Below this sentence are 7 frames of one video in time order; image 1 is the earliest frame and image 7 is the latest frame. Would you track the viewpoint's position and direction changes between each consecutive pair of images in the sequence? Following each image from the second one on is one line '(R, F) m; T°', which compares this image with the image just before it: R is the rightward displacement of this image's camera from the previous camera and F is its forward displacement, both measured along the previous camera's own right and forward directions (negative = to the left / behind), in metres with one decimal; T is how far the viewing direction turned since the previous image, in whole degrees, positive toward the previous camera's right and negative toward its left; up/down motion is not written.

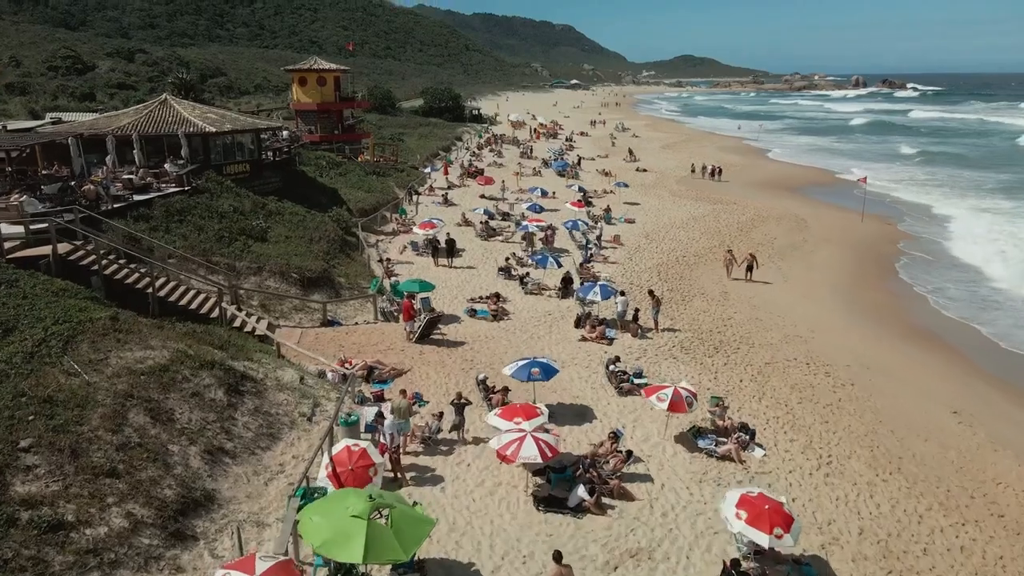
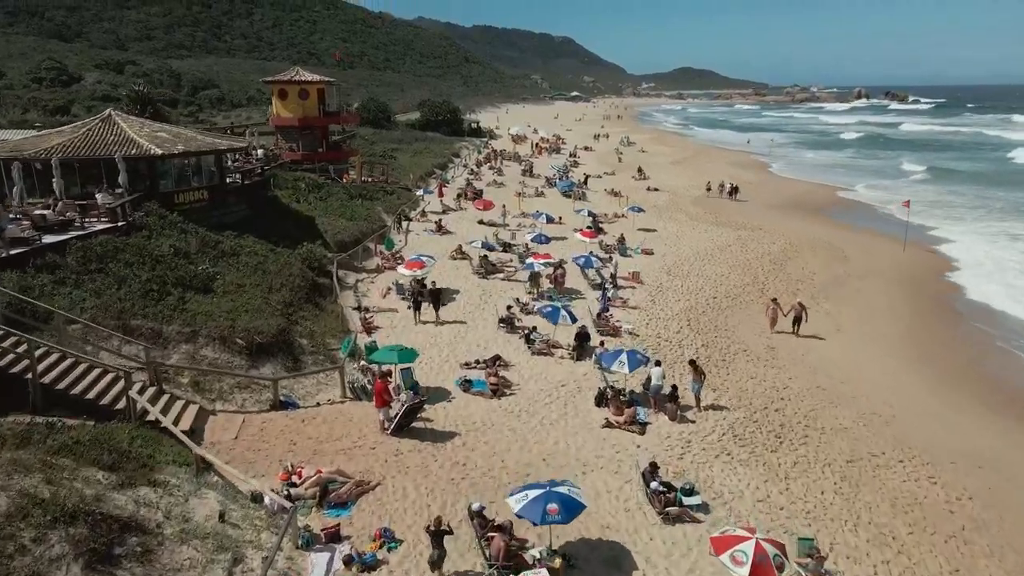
(-0.1, +3.7) m; 0°
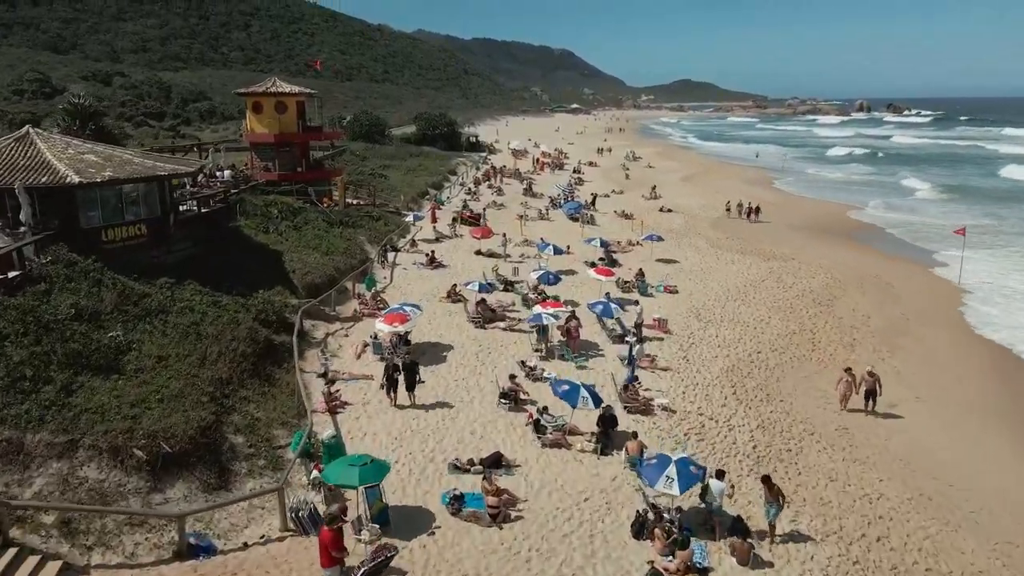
(-0.1, +3.8) m; 0°
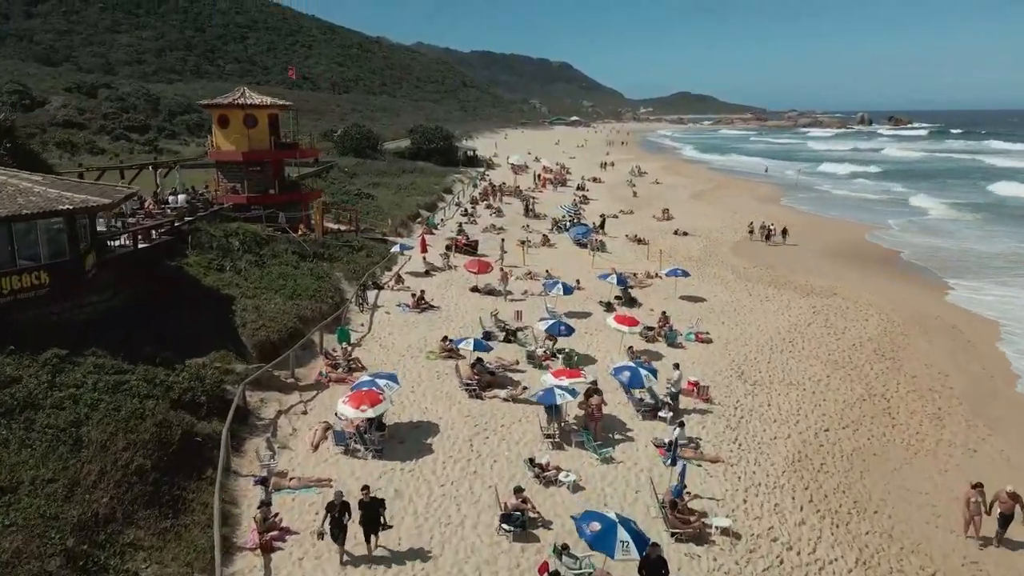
(-0.1, +3.9) m; 0°
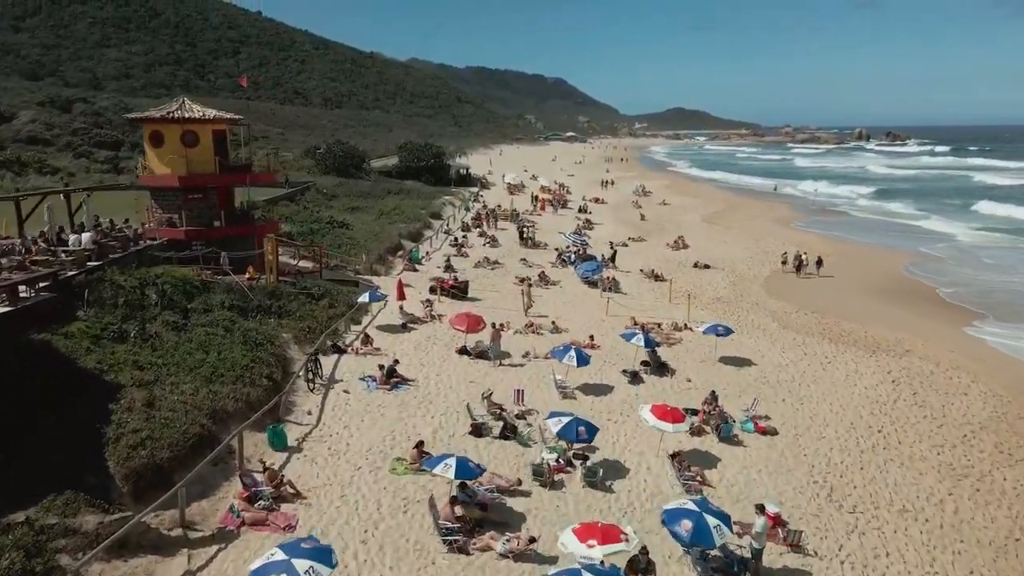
(-0.1, +5.0) m; 0°
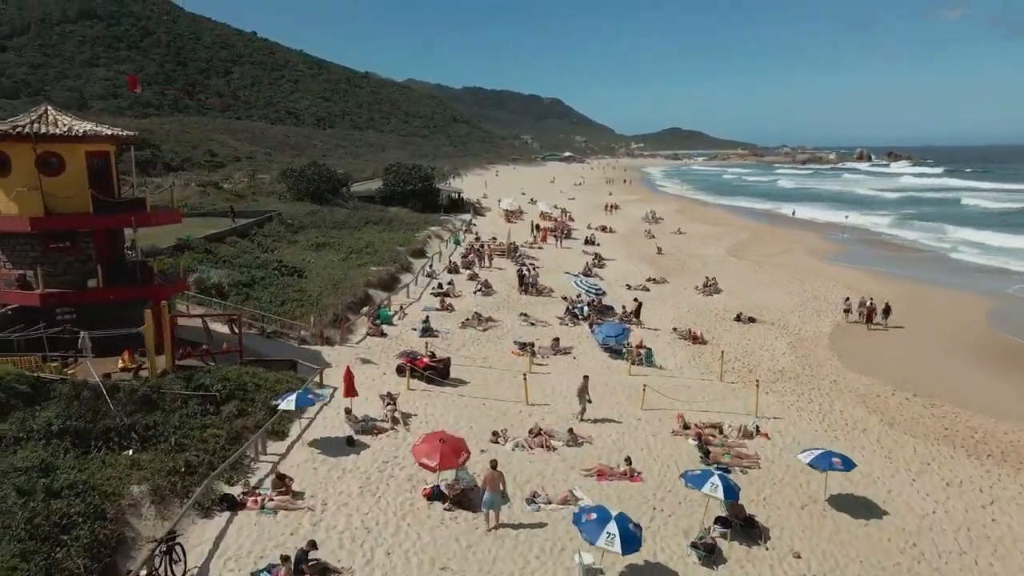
(0.0, +6.8) m; 0°
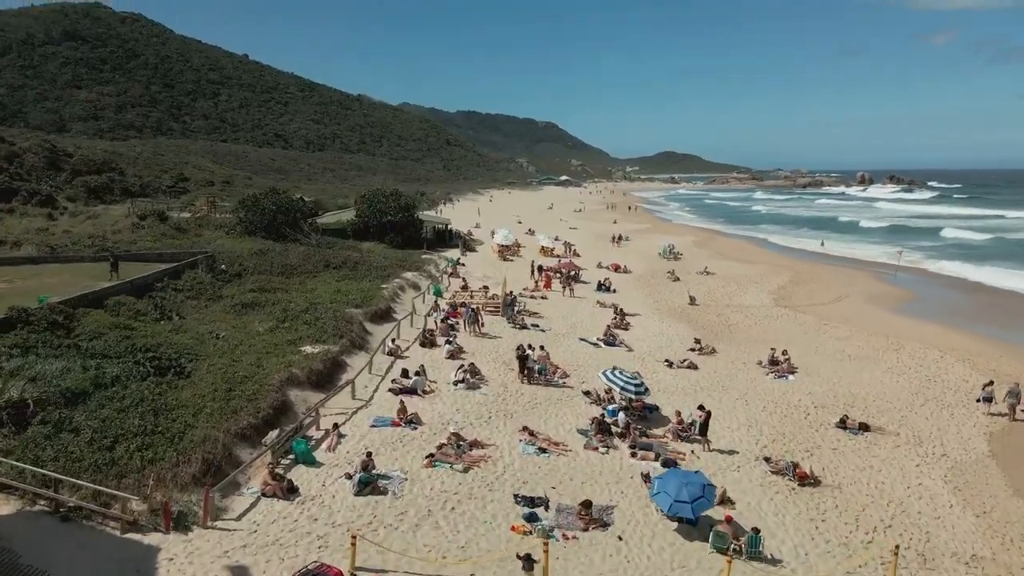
(-0.1, +9.1) m; 0°
